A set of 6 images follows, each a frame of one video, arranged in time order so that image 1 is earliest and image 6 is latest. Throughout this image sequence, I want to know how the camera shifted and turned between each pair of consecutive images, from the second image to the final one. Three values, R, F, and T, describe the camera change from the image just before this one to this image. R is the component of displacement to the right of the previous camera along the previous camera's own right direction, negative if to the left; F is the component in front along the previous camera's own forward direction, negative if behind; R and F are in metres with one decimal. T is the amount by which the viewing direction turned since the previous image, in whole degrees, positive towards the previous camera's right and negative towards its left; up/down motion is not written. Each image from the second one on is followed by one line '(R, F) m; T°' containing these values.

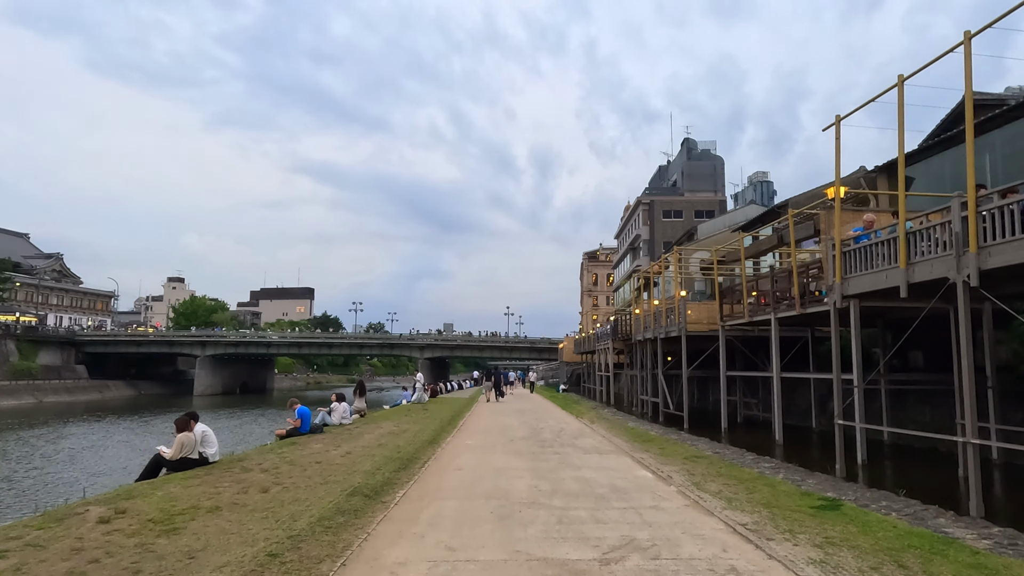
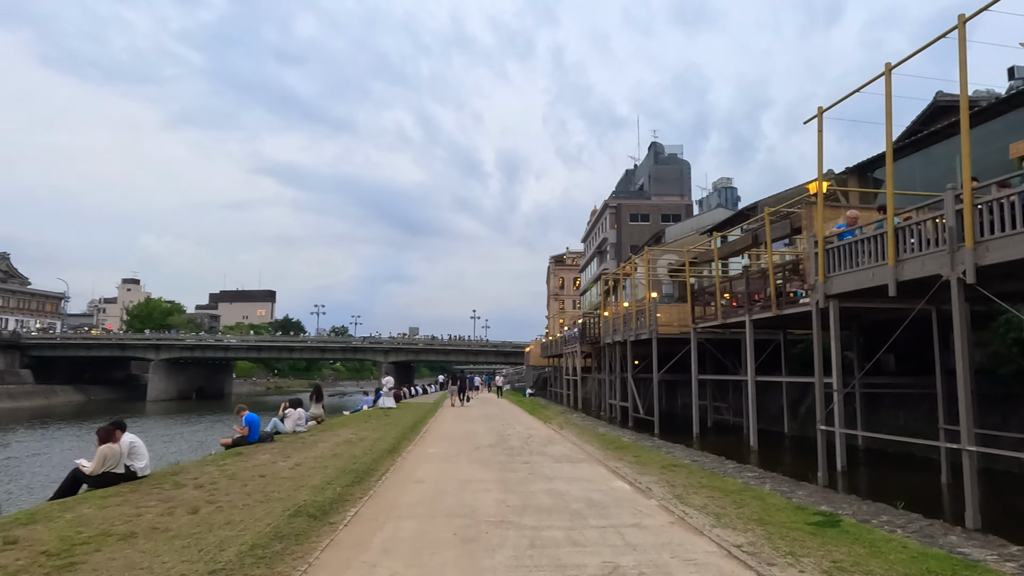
(0.0, +0.8) m; +3°
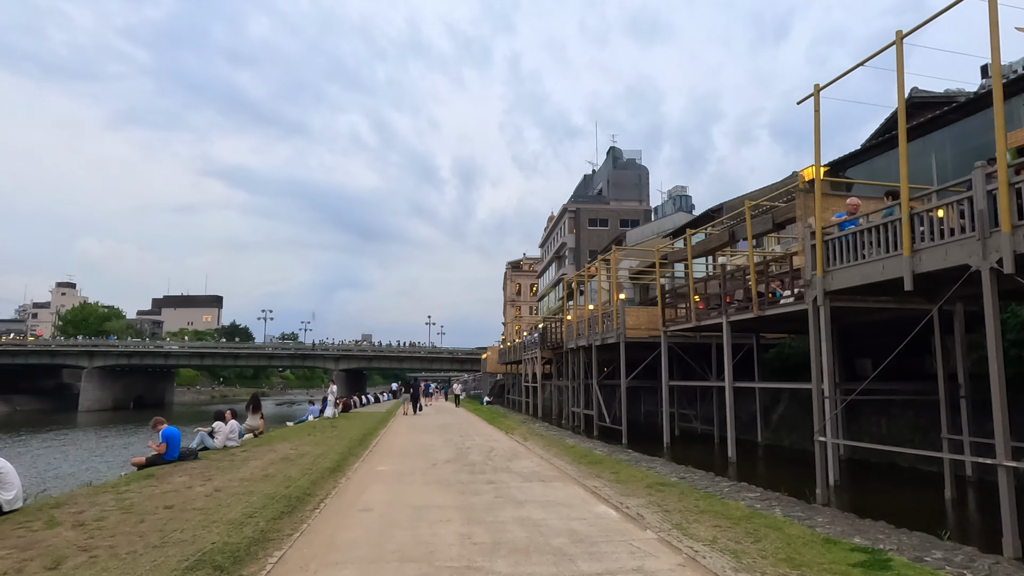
(-0.1, +1.5) m; +4°
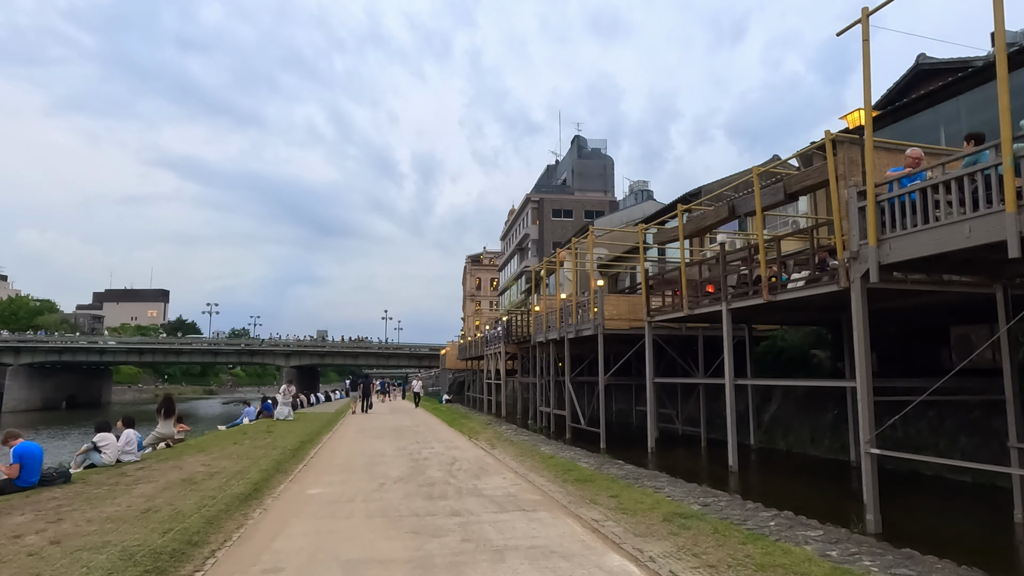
(-0.1, +2.4) m; +4°
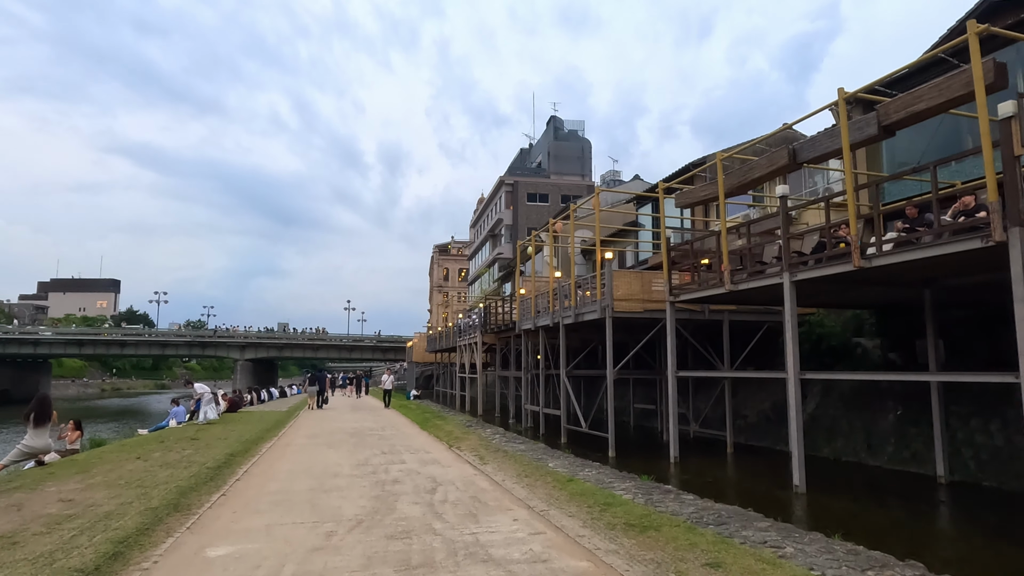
(-0.5, +3.3) m; +3°
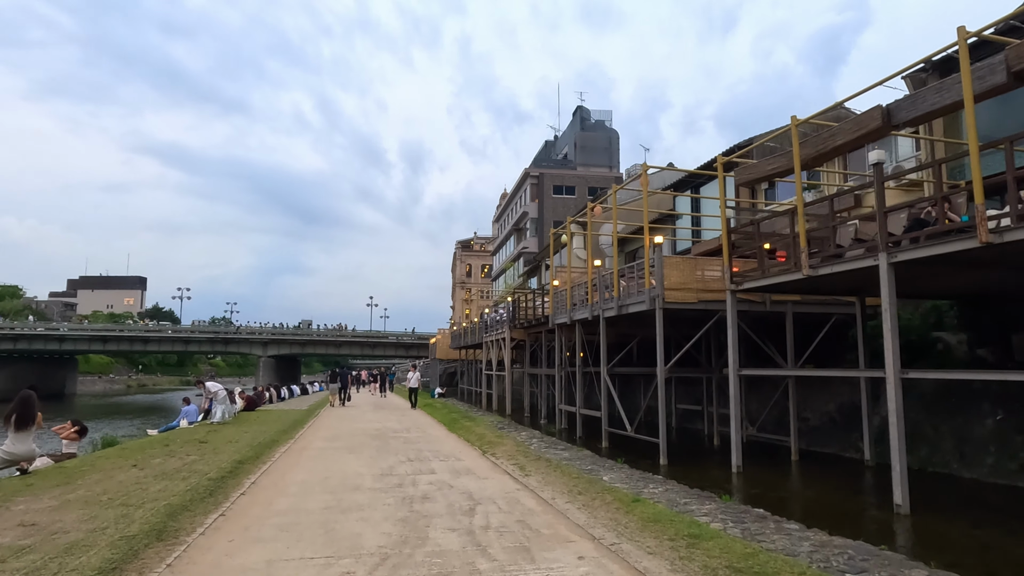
(-0.3, +1.4) m; -2°
